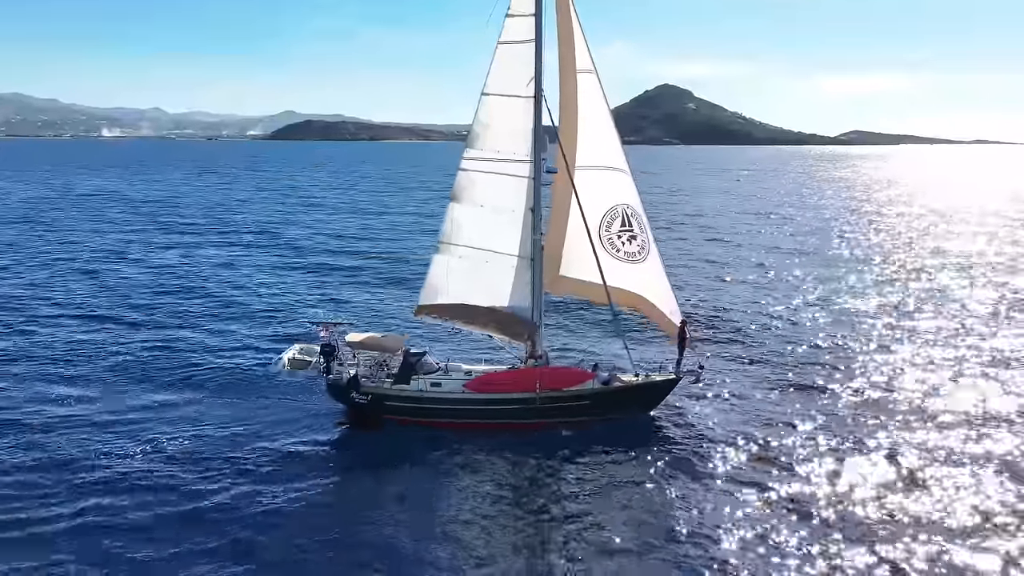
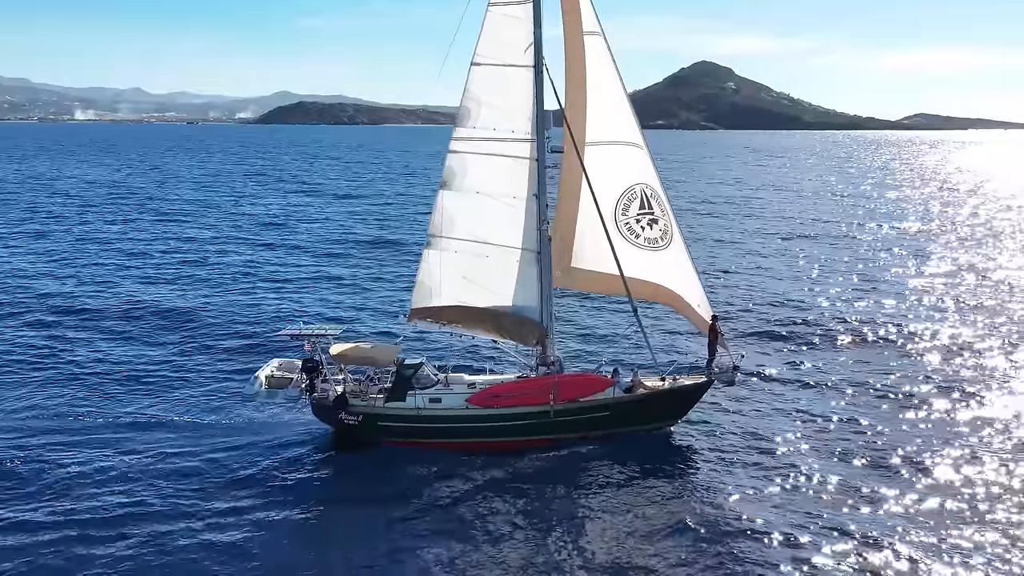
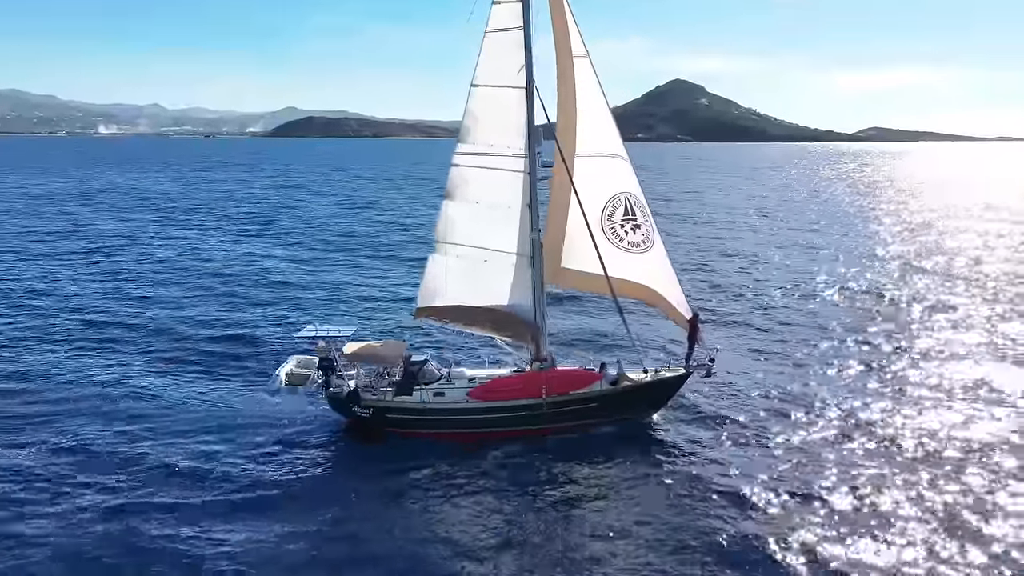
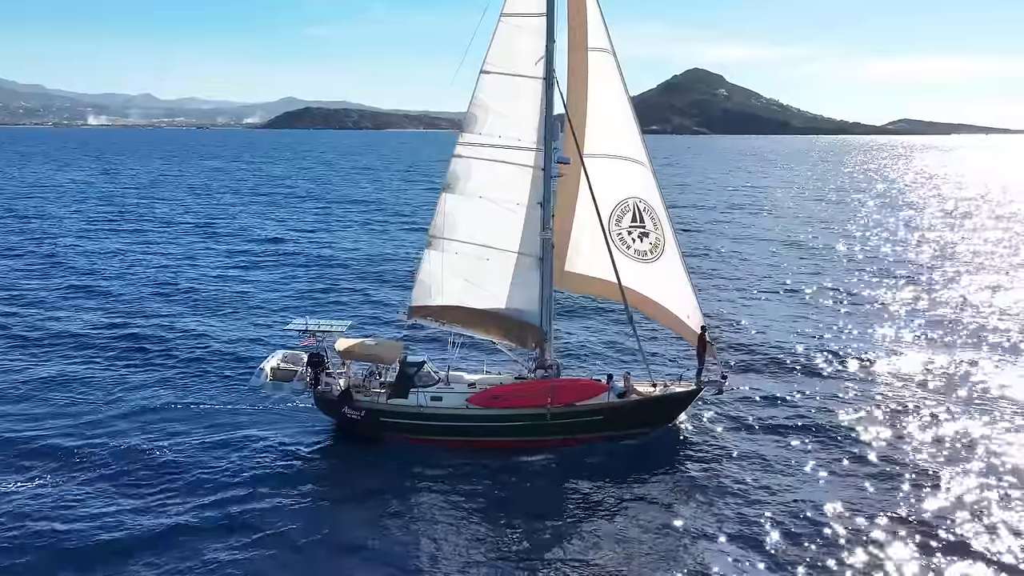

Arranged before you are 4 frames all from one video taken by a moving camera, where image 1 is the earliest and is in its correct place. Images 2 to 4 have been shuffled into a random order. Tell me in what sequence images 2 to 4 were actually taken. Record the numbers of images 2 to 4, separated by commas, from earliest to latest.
3, 4, 2
